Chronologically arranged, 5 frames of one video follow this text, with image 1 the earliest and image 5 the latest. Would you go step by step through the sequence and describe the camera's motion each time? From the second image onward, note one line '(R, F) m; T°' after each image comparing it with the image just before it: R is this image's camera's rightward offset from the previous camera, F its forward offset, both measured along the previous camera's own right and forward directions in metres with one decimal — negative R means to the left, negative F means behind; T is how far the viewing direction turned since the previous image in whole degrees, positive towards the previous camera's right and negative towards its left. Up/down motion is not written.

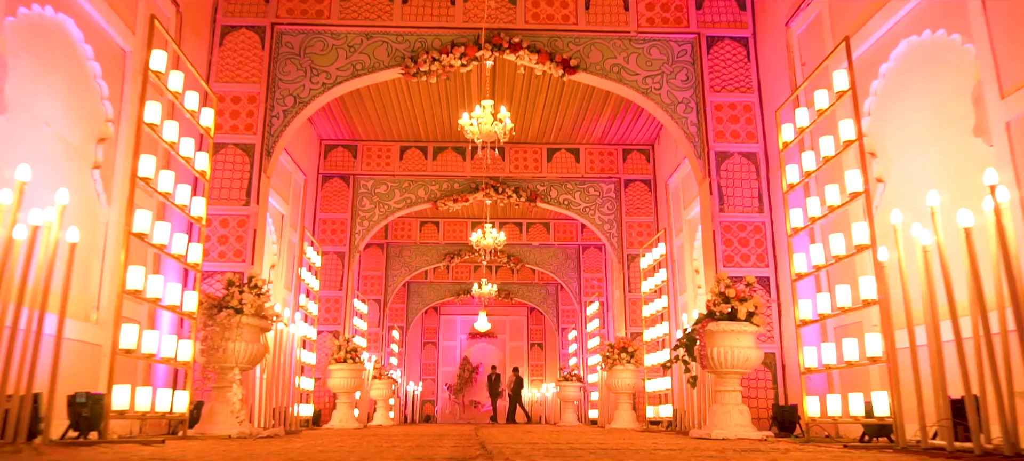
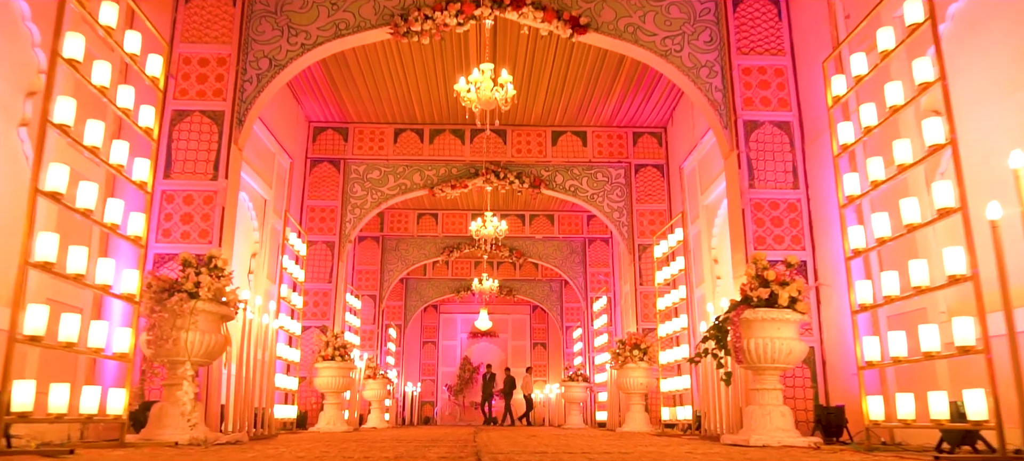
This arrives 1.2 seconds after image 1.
(0.0, +0.9) m; 0°
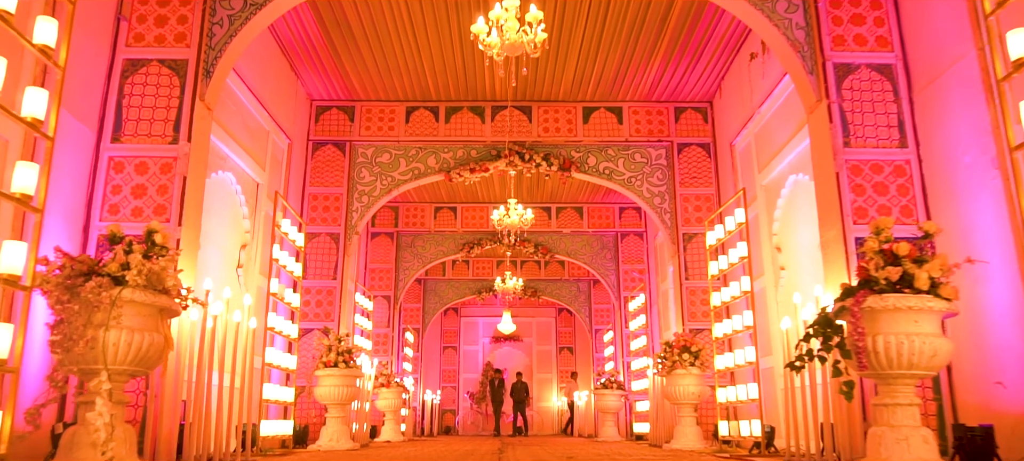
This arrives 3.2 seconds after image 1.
(-0.1, +1.3) m; -2°
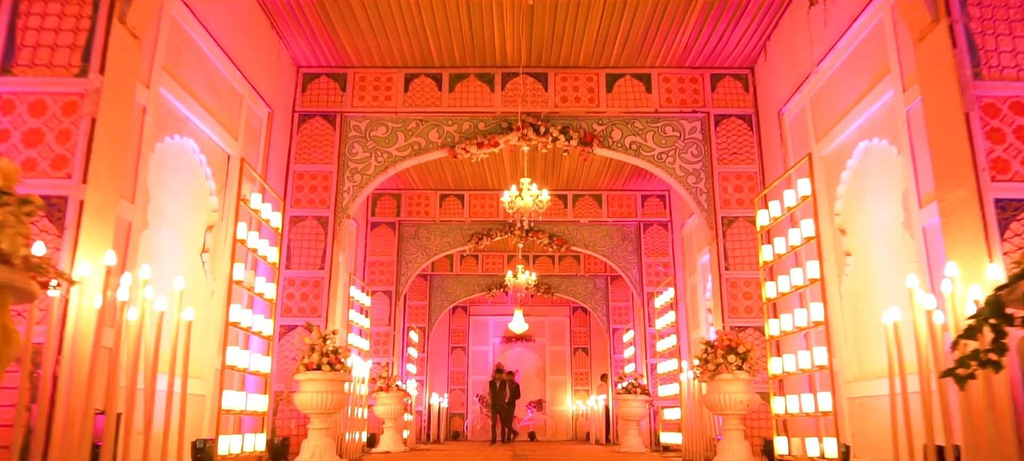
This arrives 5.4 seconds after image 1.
(0.0, +1.3) m; -1°
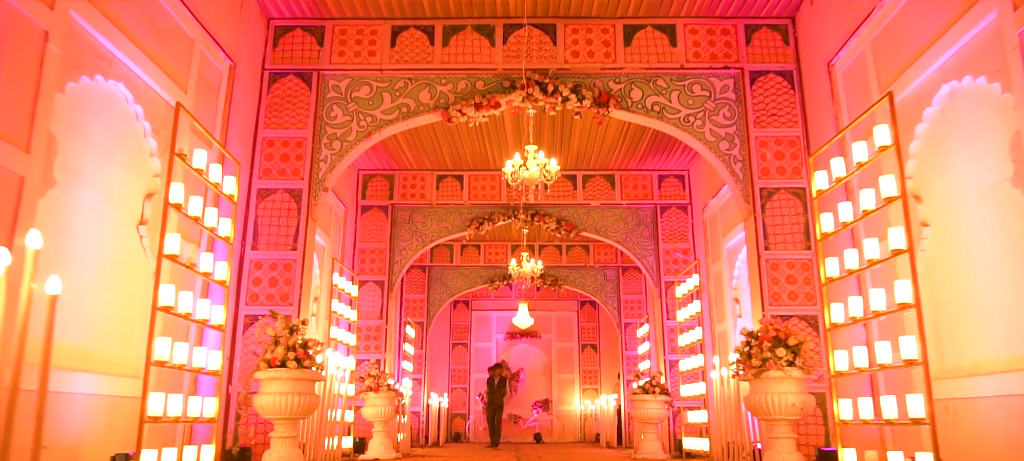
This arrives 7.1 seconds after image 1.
(0.0, +1.2) m; 0°
